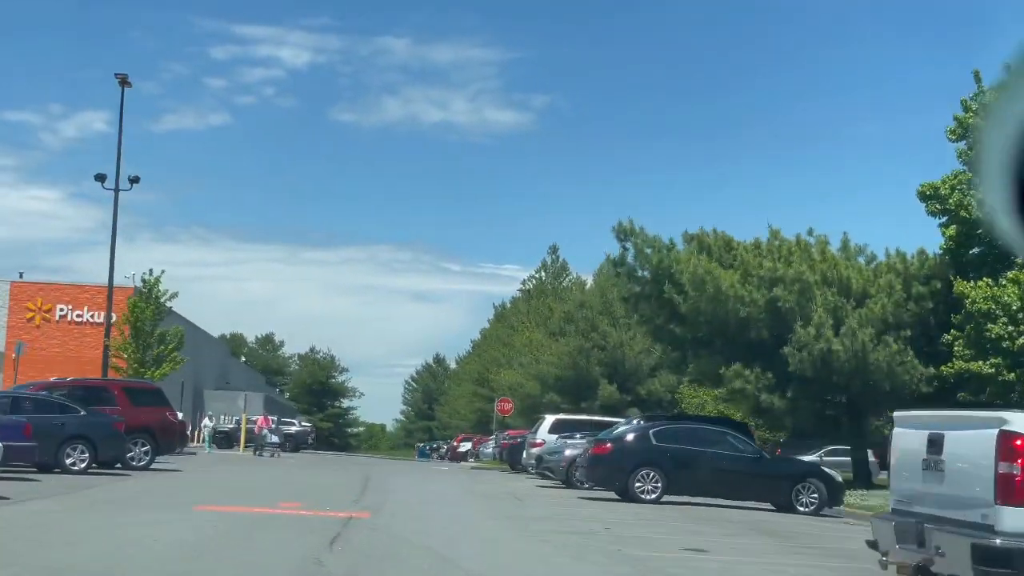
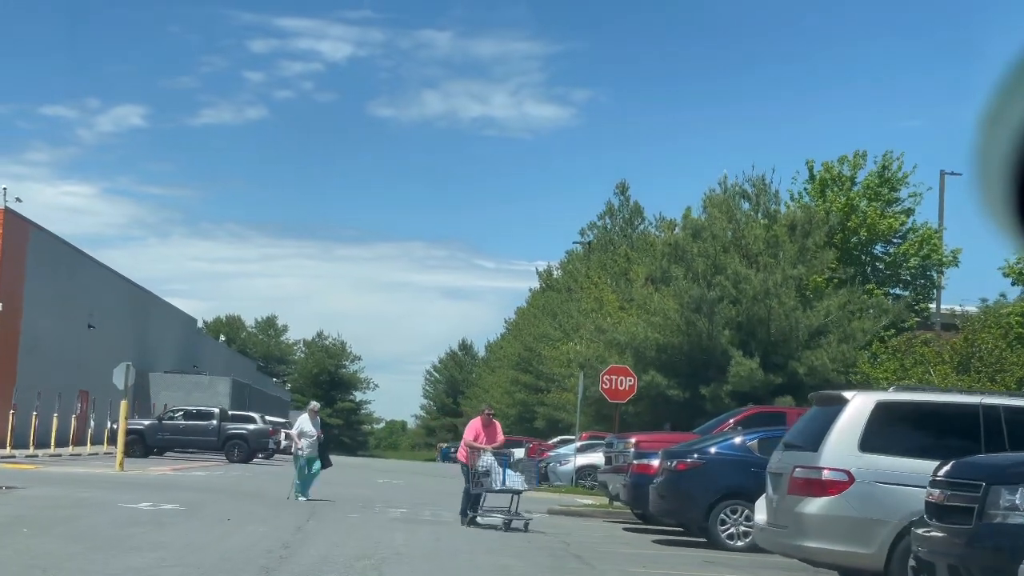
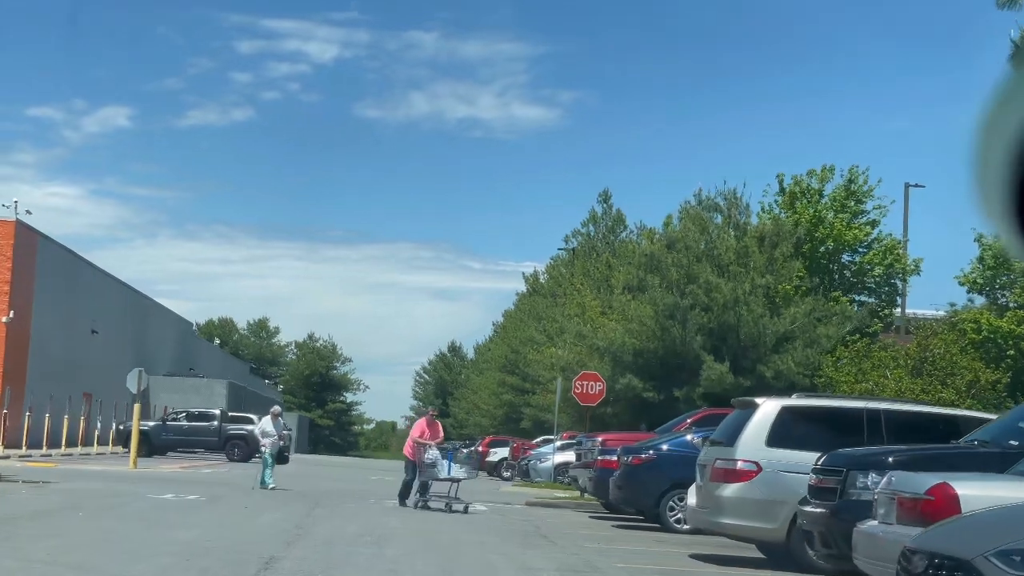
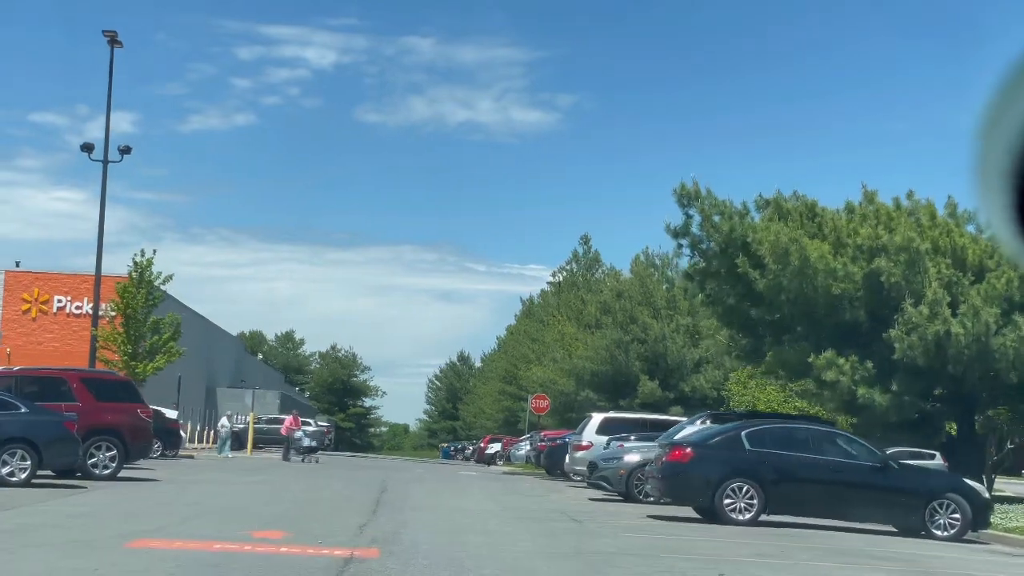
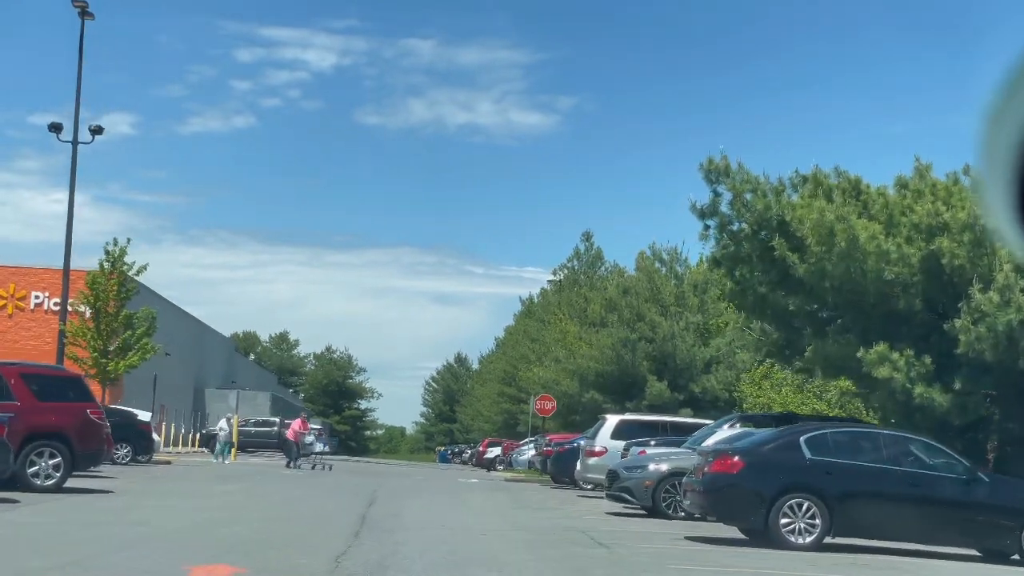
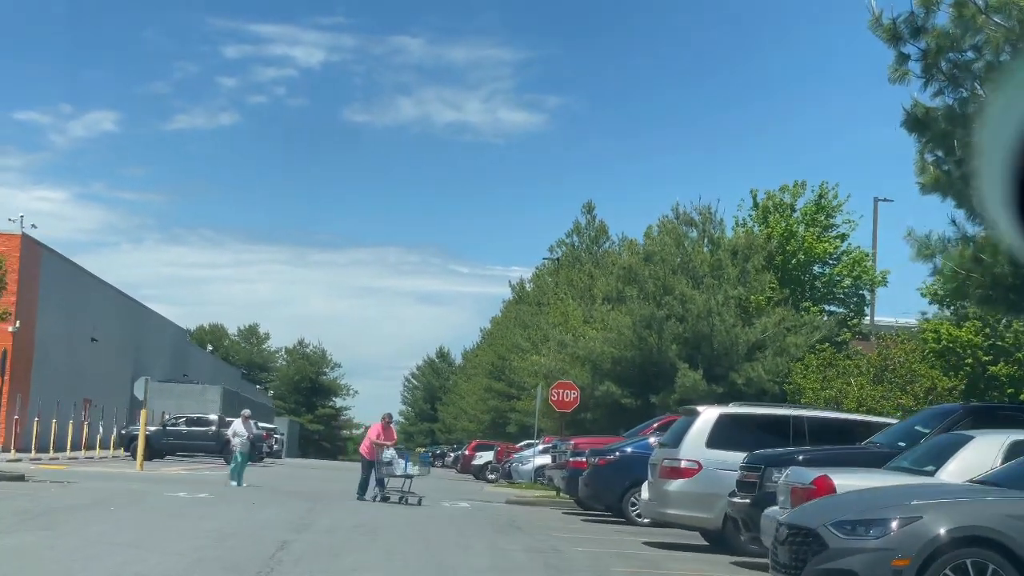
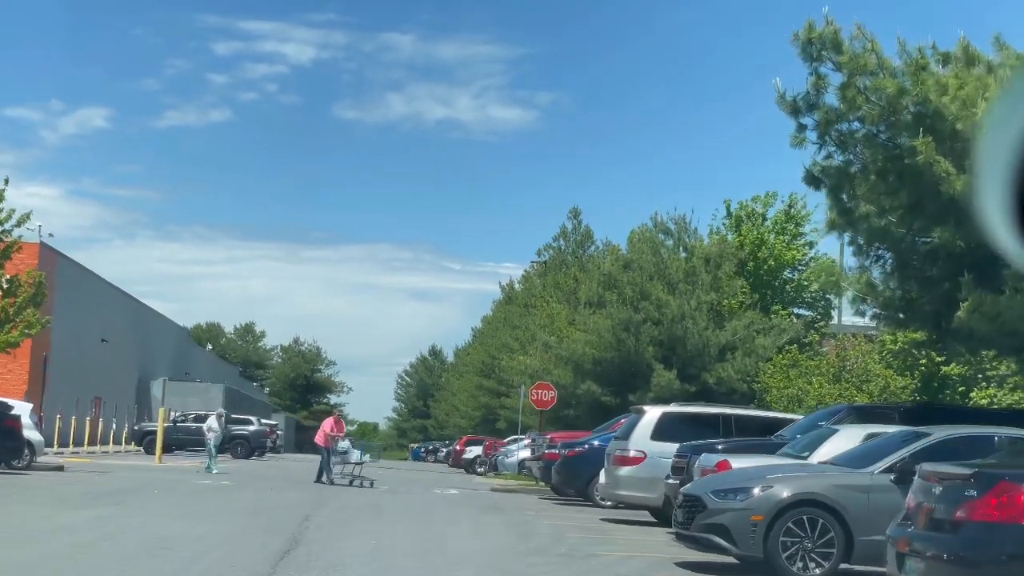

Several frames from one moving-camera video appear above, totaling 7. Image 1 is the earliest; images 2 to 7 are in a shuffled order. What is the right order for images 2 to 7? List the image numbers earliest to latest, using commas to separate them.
4, 5, 7, 6, 3, 2
